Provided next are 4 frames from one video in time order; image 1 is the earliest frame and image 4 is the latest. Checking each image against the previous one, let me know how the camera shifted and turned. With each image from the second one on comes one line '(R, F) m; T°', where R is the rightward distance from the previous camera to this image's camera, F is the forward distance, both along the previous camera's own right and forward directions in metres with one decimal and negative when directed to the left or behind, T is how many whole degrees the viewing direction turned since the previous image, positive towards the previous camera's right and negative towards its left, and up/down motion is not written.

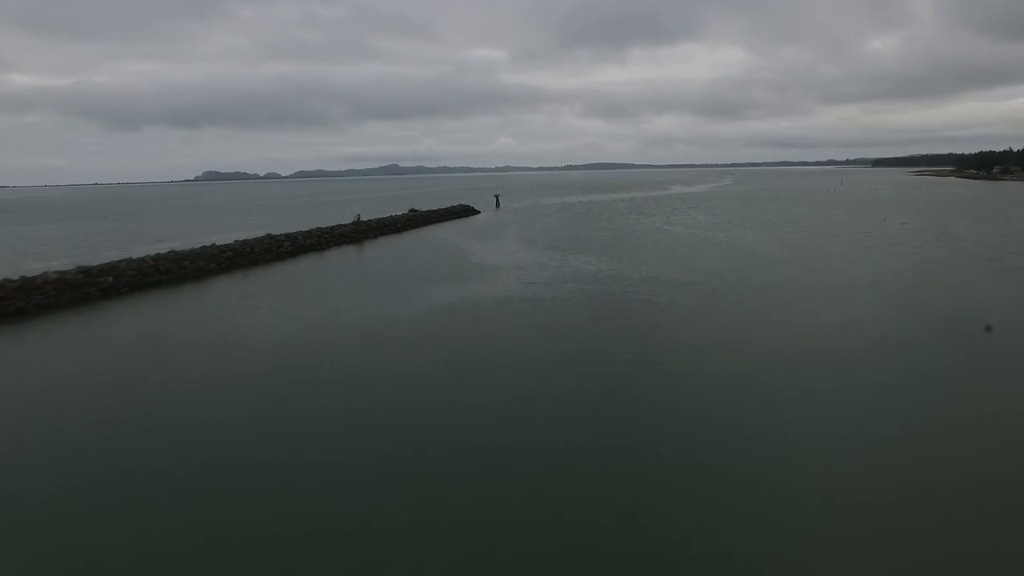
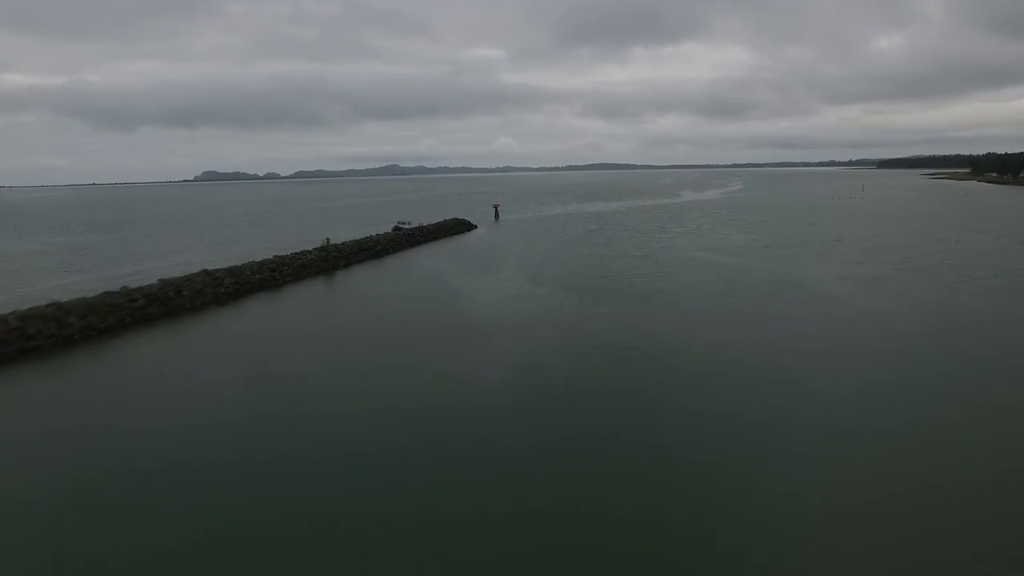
(0.0, +1.7) m; 0°
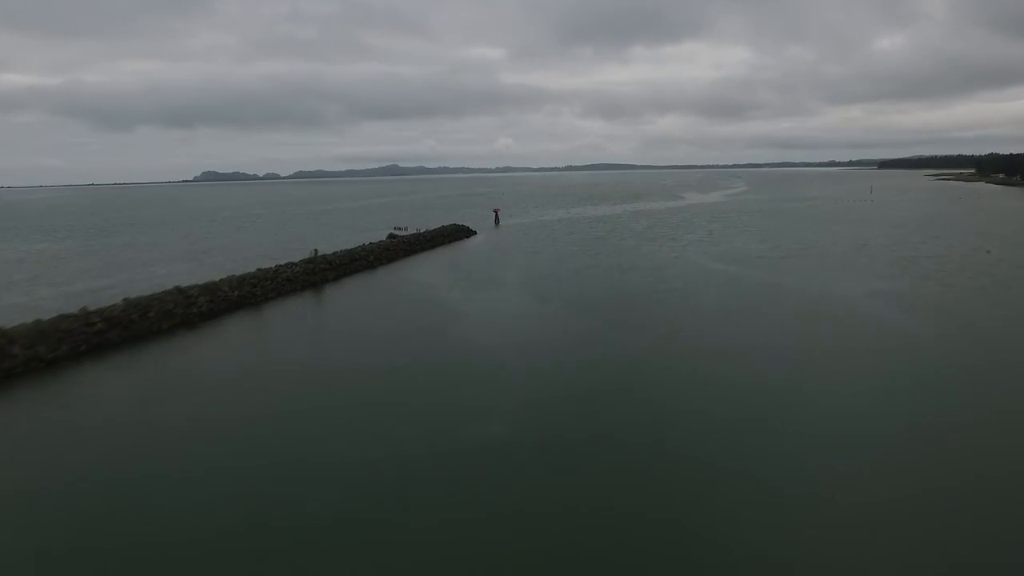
(0.0, +0.6) m; 0°
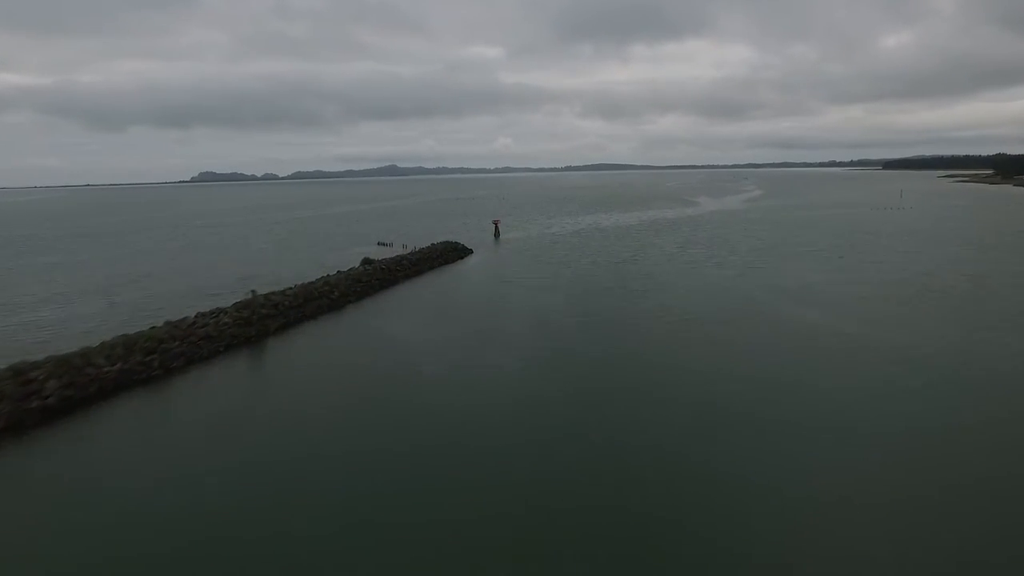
(-0.1, +2.0) m; 0°
